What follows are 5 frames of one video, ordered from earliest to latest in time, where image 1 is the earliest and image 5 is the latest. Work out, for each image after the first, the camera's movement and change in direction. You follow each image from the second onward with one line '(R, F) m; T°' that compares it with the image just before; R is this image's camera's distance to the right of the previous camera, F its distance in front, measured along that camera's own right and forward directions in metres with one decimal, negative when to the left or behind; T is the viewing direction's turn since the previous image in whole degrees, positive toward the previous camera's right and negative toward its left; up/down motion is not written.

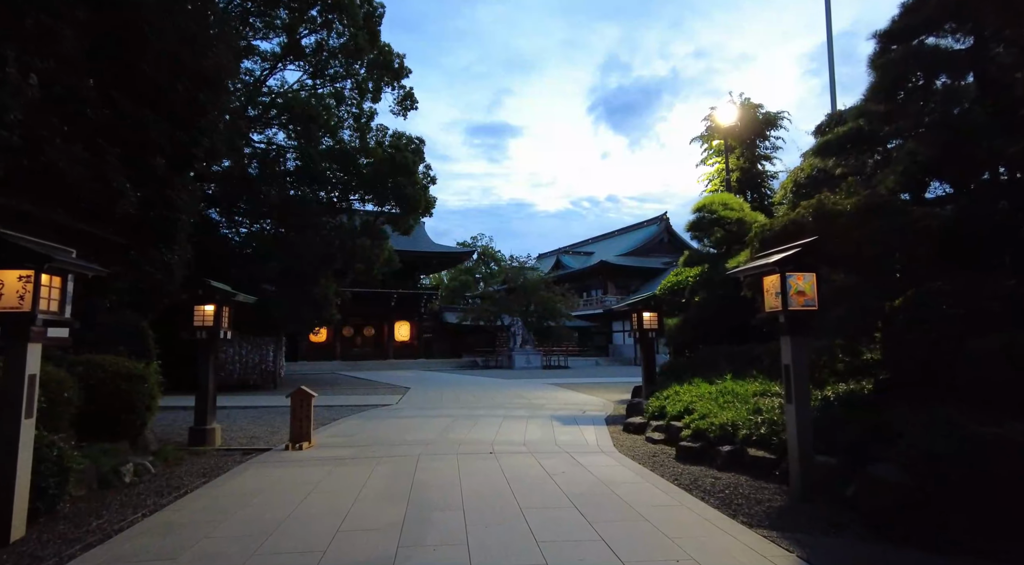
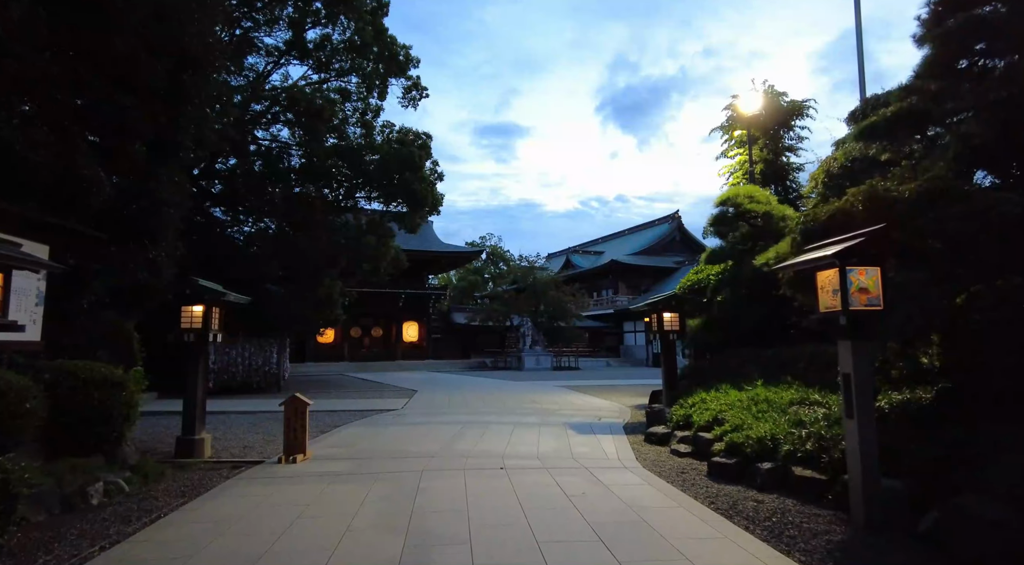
(0.0, +0.7) m; -1°
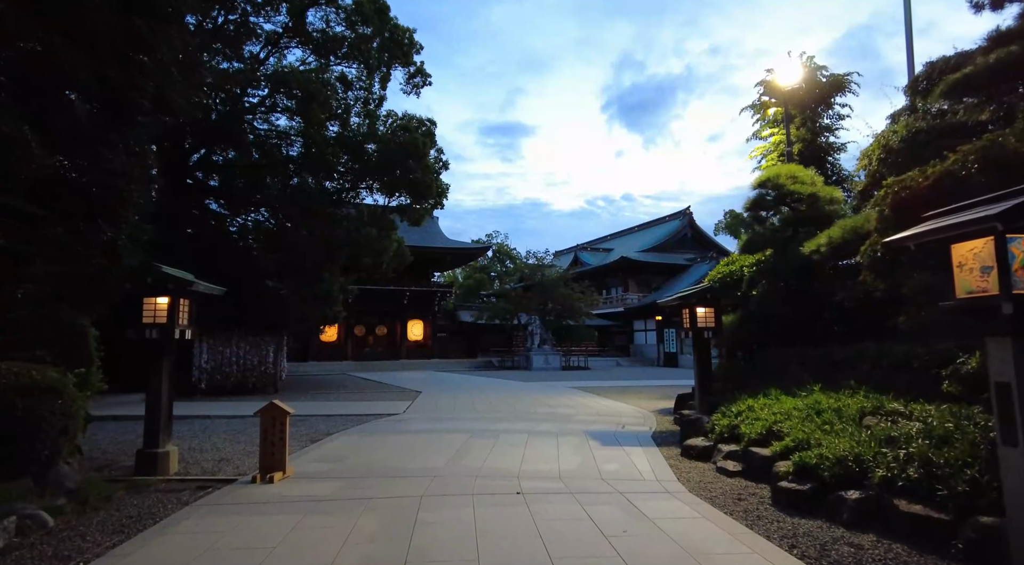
(-0.1, +1.1) m; -1°
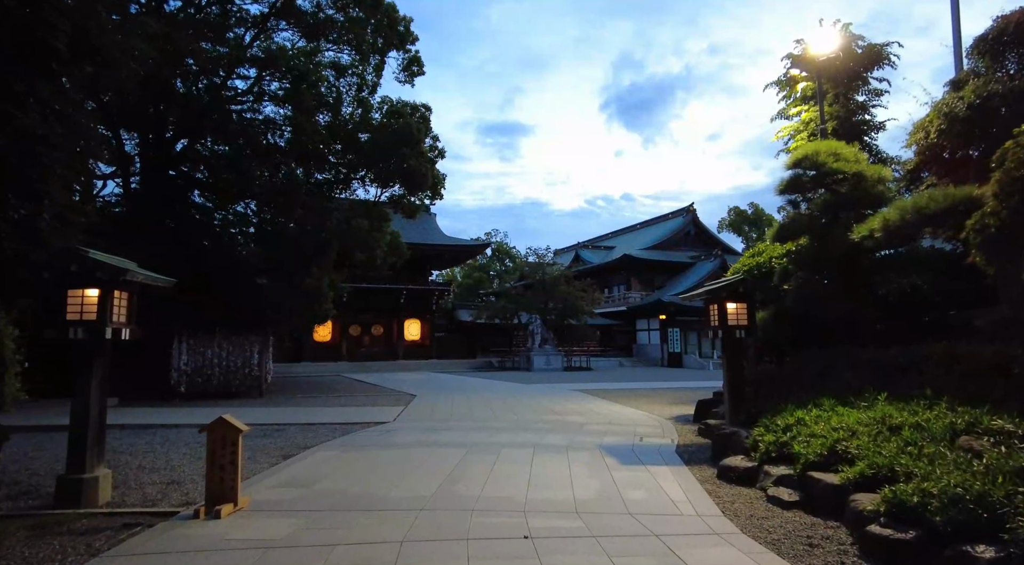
(0.0, +1.2) m; 0°
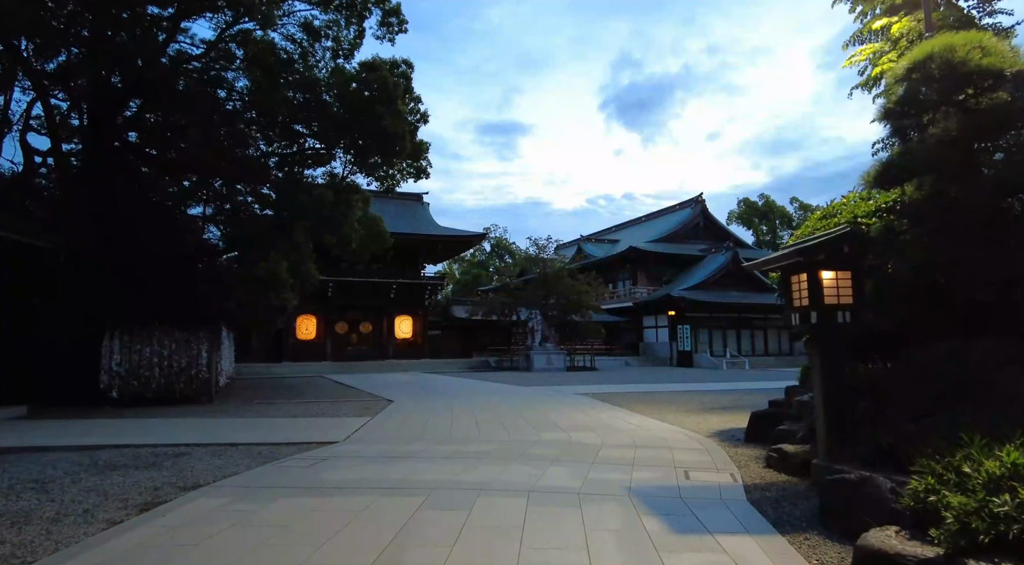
(+0.2, +2.8) m; 0°
